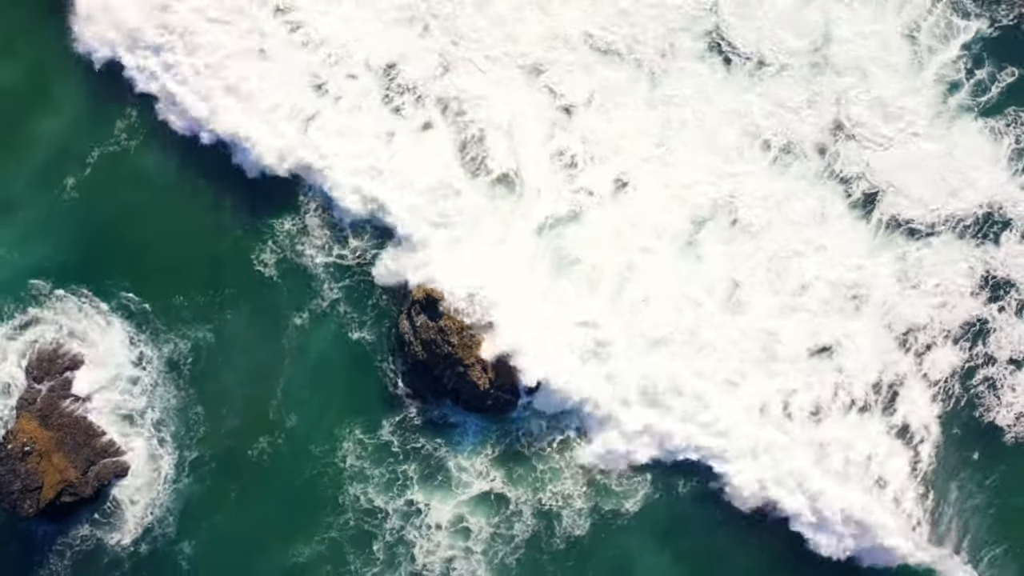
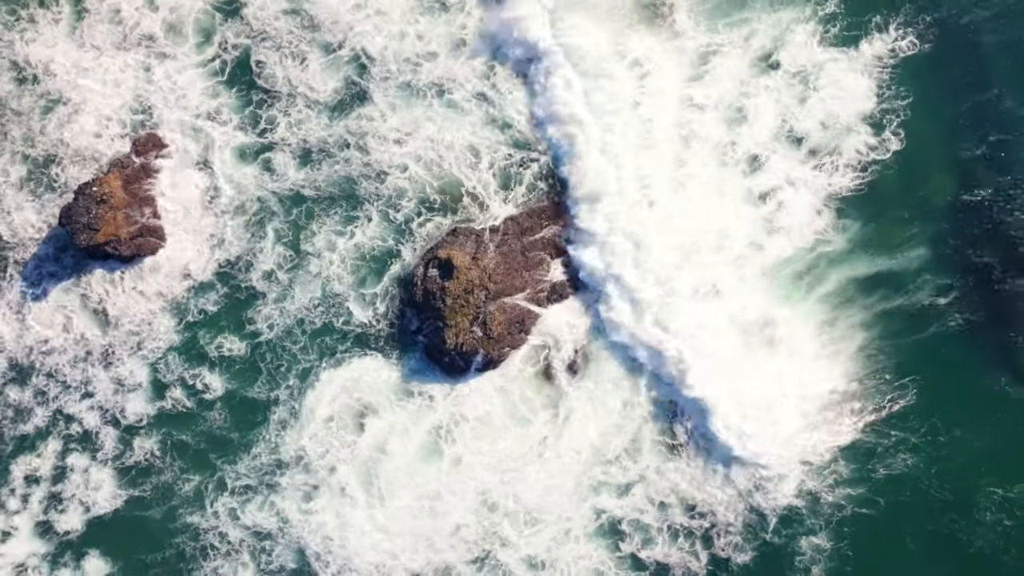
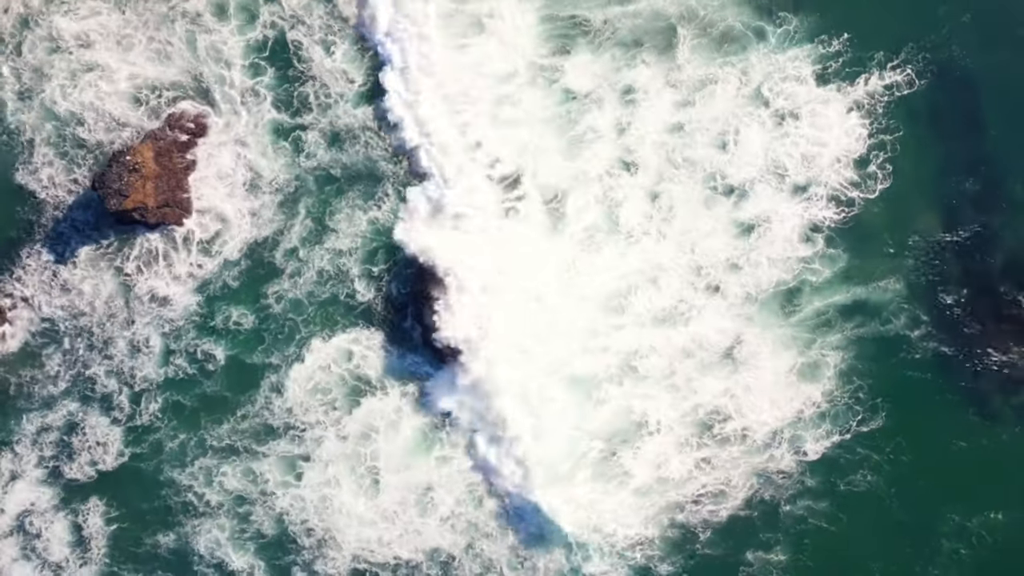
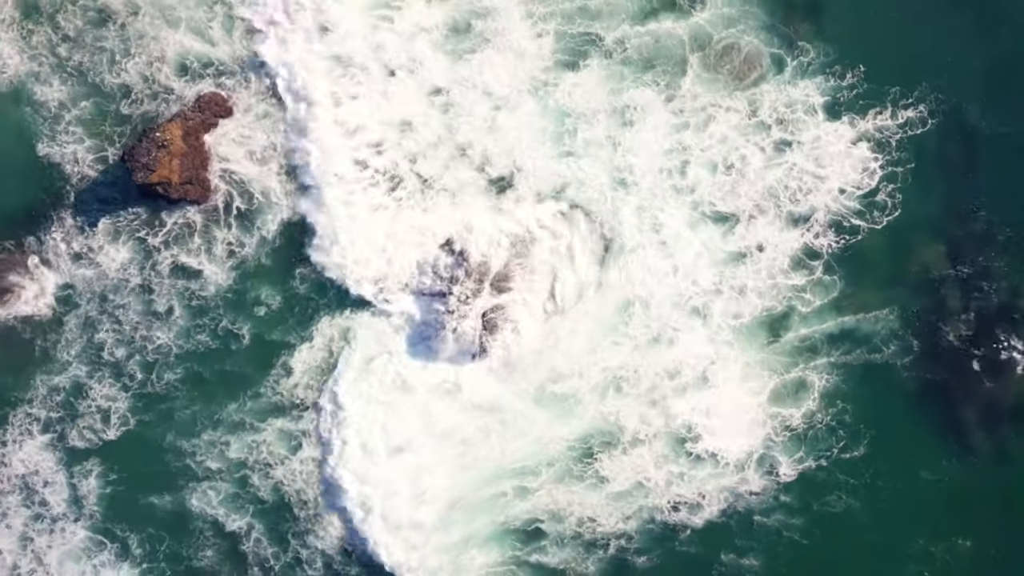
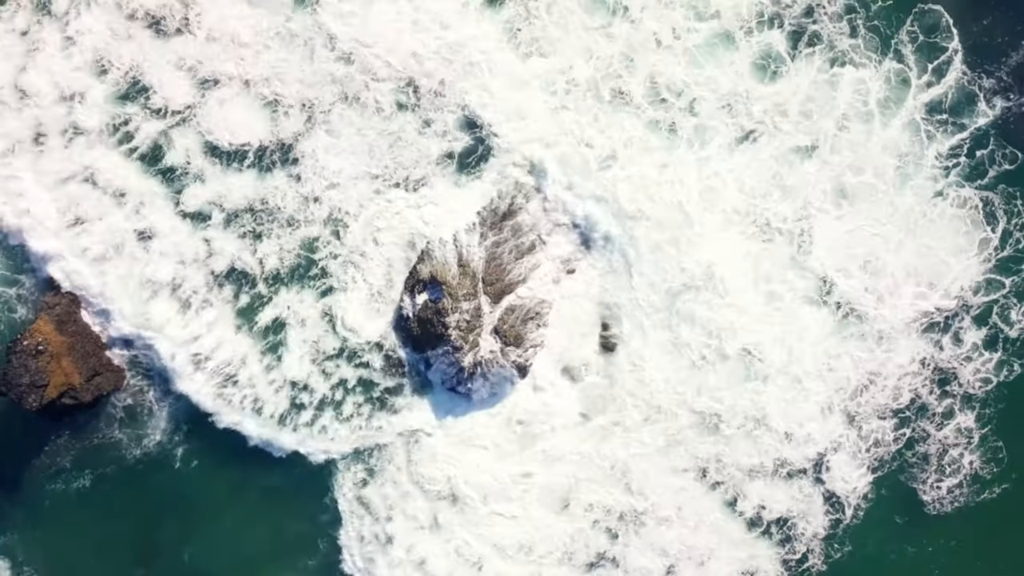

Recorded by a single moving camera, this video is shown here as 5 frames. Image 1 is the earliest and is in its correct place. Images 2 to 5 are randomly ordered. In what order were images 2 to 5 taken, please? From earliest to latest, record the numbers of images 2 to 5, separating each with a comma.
5, 2, 3, 4
